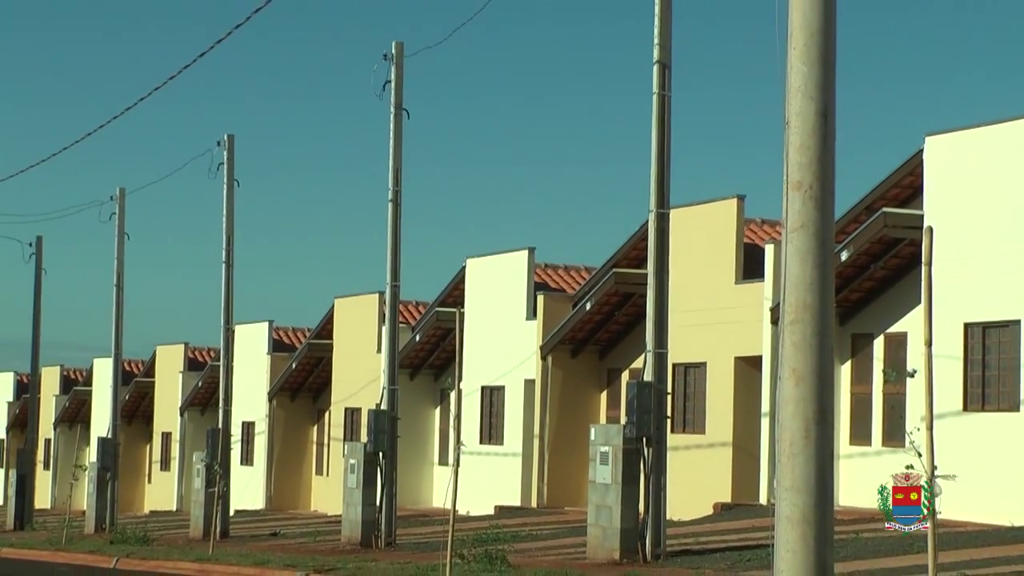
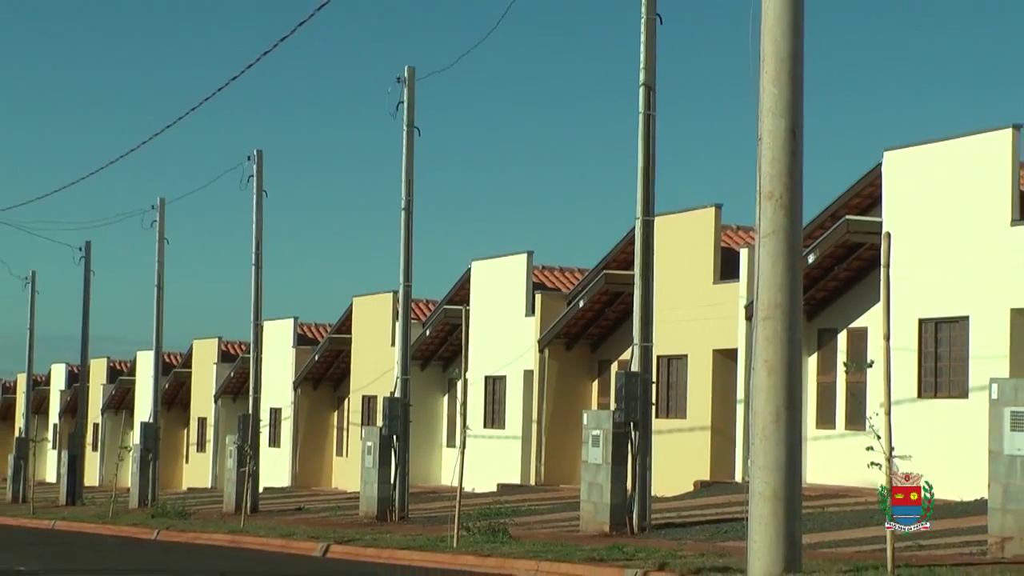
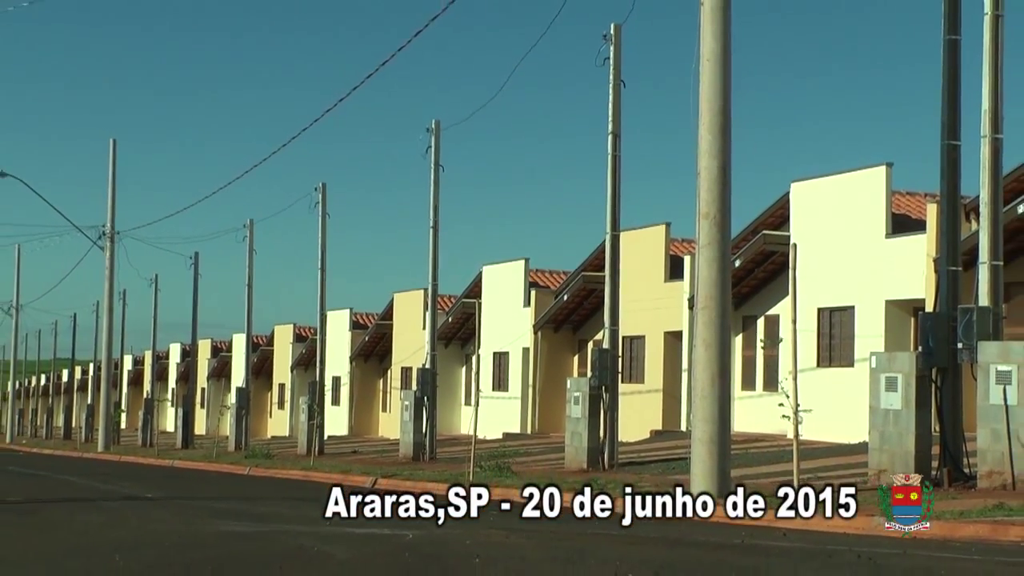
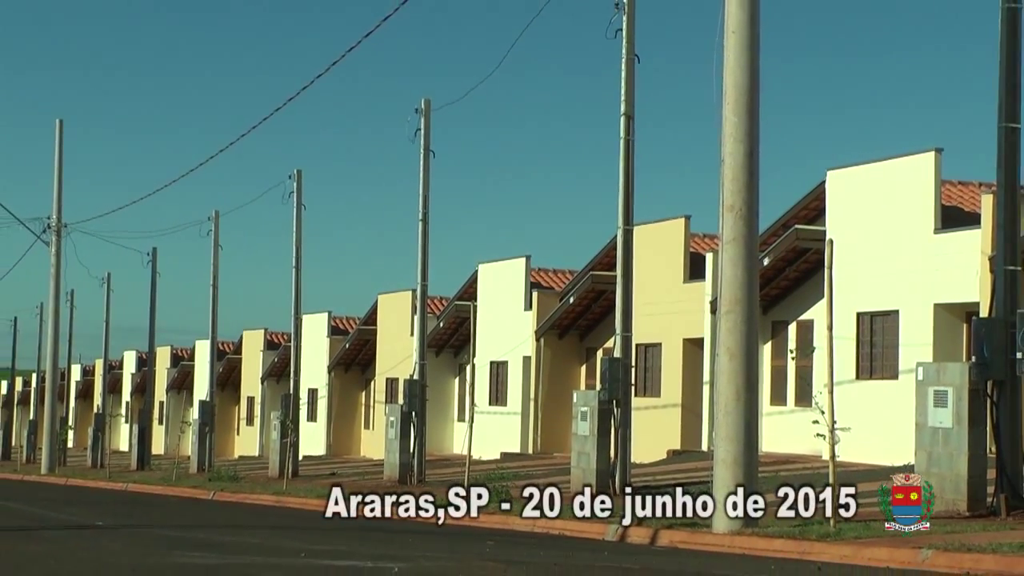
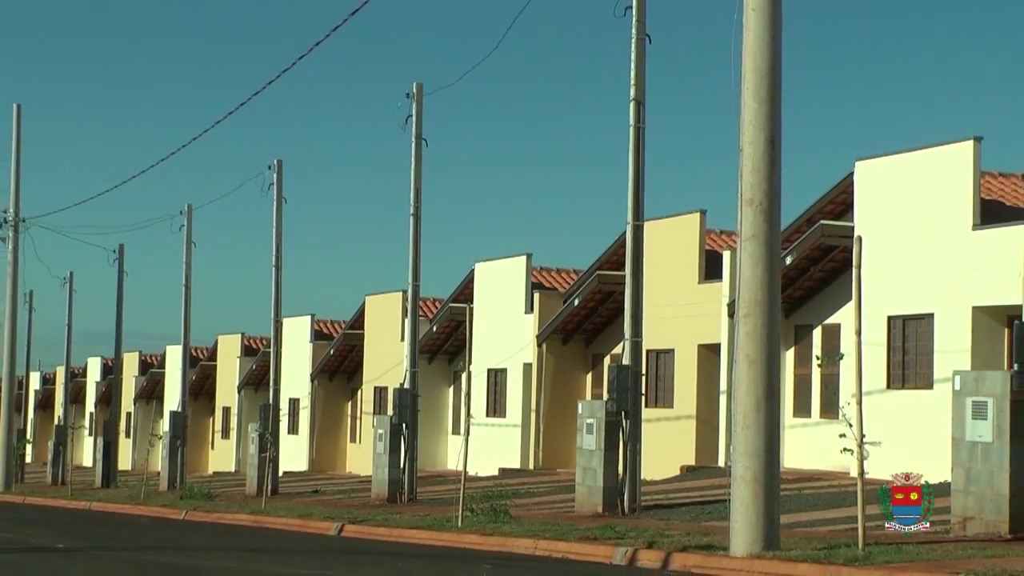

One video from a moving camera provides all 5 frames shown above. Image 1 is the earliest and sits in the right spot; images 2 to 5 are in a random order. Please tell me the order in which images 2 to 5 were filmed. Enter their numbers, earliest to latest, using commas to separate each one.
2, 5, 4, 3
